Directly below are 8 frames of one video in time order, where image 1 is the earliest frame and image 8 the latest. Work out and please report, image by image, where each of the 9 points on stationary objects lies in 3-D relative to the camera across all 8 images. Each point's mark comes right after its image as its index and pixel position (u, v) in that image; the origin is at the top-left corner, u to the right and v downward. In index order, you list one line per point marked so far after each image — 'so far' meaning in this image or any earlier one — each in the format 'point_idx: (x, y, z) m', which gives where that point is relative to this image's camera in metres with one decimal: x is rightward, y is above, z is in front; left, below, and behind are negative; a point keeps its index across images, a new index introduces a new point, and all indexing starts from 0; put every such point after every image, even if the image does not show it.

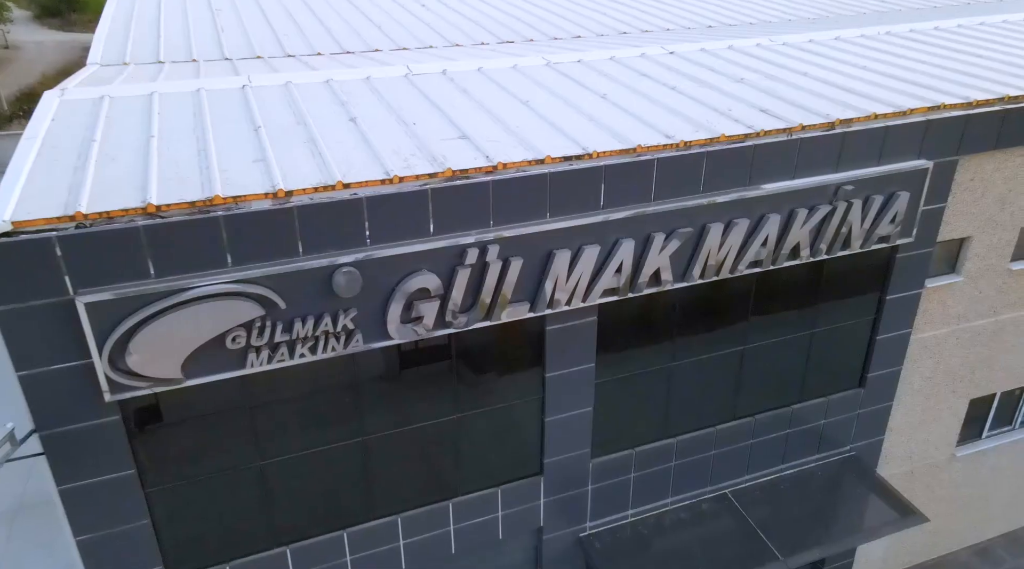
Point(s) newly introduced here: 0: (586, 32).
0: (+1.1, +3.9, +12.2) m
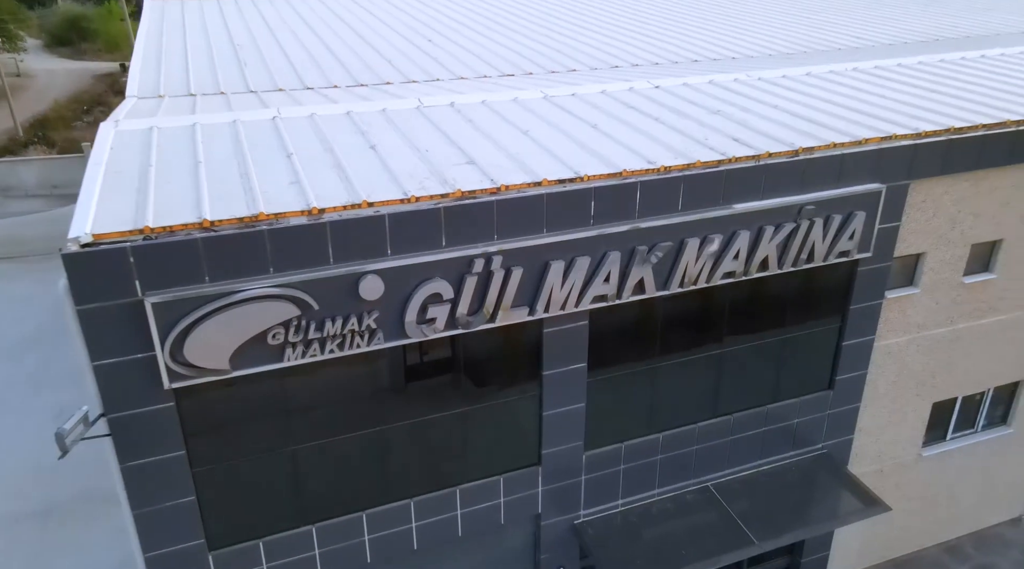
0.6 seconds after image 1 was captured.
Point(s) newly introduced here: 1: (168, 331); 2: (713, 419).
0: (+1.1, +3.7, +13.1) m
1: (-2.5, -0.3, +5.8) m
2: (+2.2, -1.4, +8.5) m
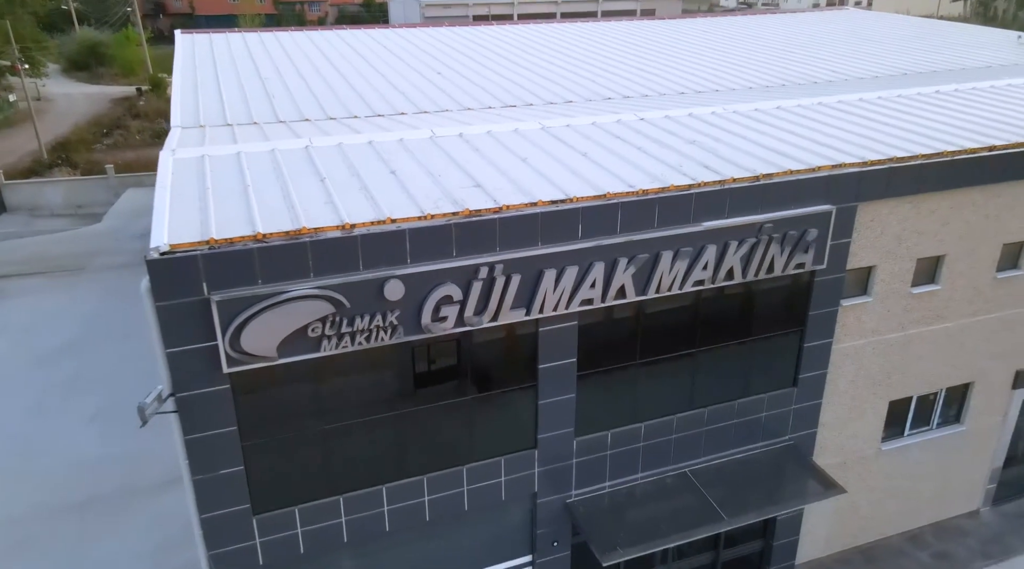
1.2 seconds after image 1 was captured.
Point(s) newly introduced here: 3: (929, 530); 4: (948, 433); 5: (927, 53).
0: (+1.2, +3.4, +14.4) m
1: (-2.5, -0.3, +7.0) m
2: (+2.2, -1.5, +9.6) m
3: (+6.4, -3.7, +11.9) m
4: (+6.3, -2.1, +11.3) m
5: (+9.6, +5.3, +18.2) m
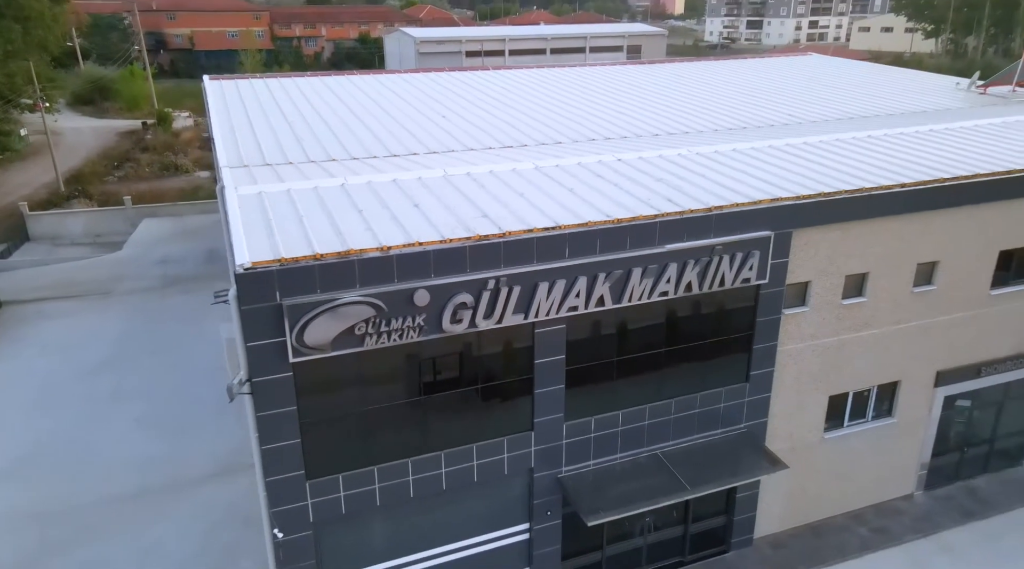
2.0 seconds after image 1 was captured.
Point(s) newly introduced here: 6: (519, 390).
0: (+1.1, +3.1, +16.6) m
1: (-2.5, -0.4, +9.0) m
2: (+2.2, -1.7, +11.6) m
3: (+6.3, -4.0, +13.9) m
4: (+6.3, -2.4, +13.3) m
5: (+9.5, +4.9, +20.5) m
6: (+0.1, -1.4, +10.7) m
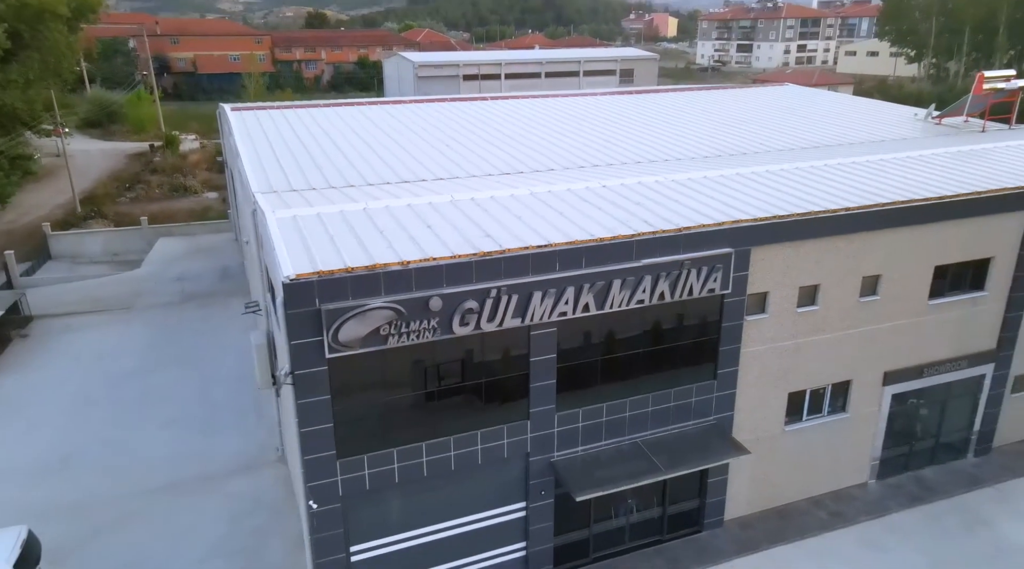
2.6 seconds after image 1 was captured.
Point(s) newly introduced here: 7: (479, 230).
0: (+1.0, +2.8, +18.5) m
1: (-2.5, -0.6, +10.8) m
2: (+2.2, -1.9, +13.4) m
3: (+6.3, -4.2, +15.7) m
4: (+6.2, -2.6, +15.1) m
5: (+9.4, +4.5, +22.5) m
6: (+0.1, -1.6, +12.4) m
7: (-0.5, +0.9, +12.6) m
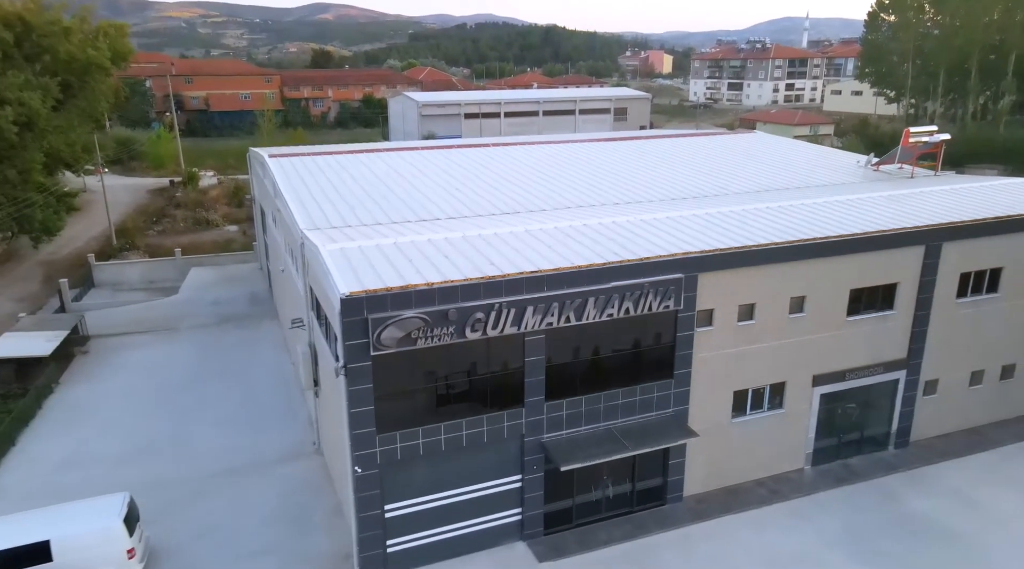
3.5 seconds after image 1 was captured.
0: (+1.0, +2.2, +22.2) m
1: (-2.5, -0.8, +14.3) m
2: (+2.1, -2.3, +16.9) m
3: (+6.3, -4.7, +19.1) m
4: (+6.2, -3.0, +18.6) m
5: (+9.3, +3.7, +26.2) m
6: (0.0, -1.9, +16.0) m
7: (-0.6, +0.5, +16.2) m
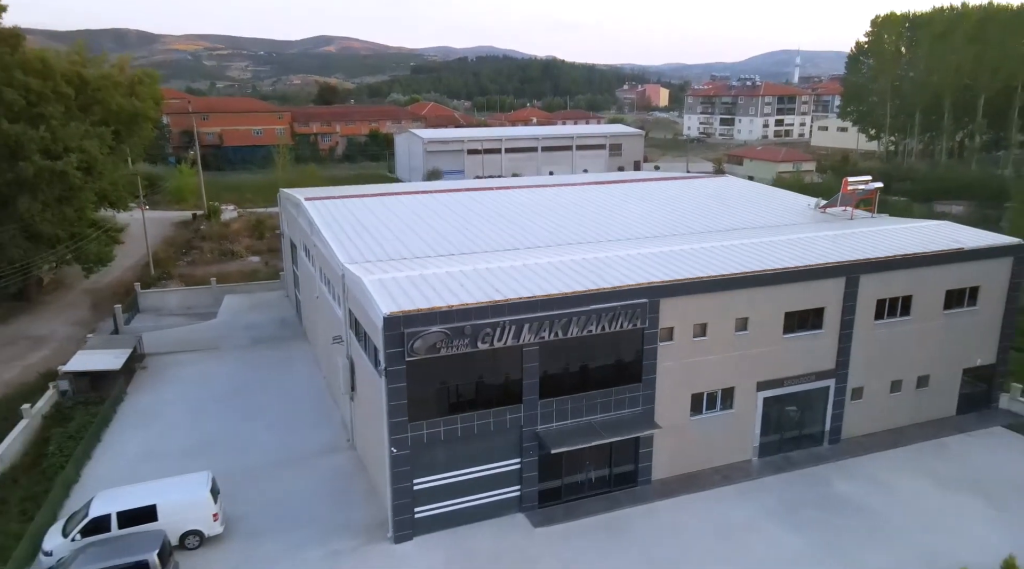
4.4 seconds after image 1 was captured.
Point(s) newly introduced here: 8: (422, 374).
0: (+1.0, +1.4, +26.7) m
1: (-2.5, -1.4, +18.8) m
2: (+2.2, -2.9, +21.3) m
3: (+6.3, -5.4, +23.3) m
4: (+6.2, -3.7, +22.9) m
5: (+9.4, +2.7, +30.8) m
6: (+0.1, -2.5, +20.3) m
7: (-0.5, -0.1, +20.6) m
8: (-2.2, -2.3, +19.3) m
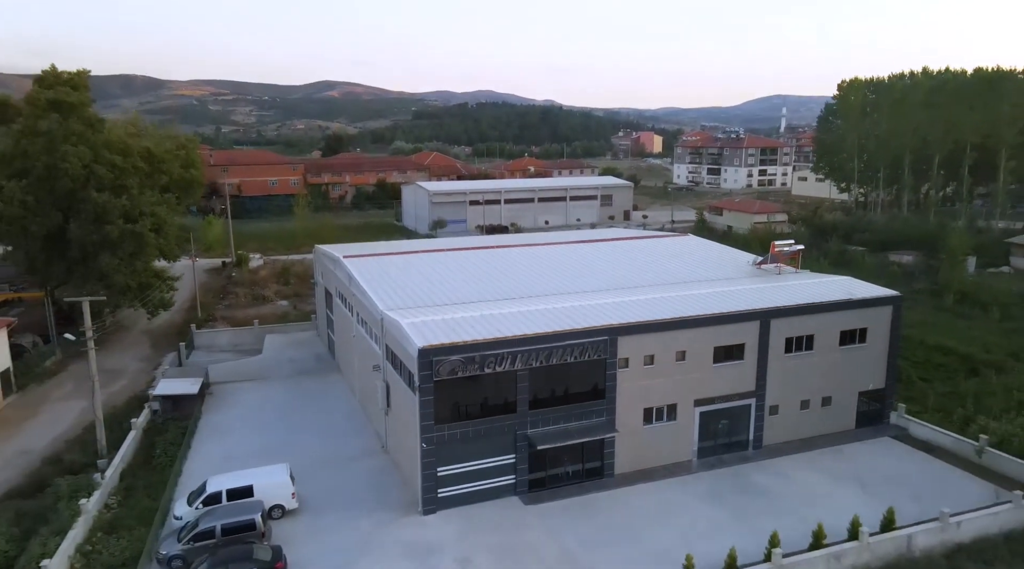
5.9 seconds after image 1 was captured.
0: (+0.9, -0.5, +34.4) m
1: (-2.6, -2.8, +26.3) m
2: (+2.1, -4.4, +28.7) m
3: (+6.2, -7.1, +30.7) m
4: (+6.1, -5.3, +30.4) m
5: (+9.3, +0.7, +38.6) m
6: (0.0, -4.0, +27.8) m
7: (-0.6, -1.6, +28.3) m
8: (-2.3, -3.7, +26.8) m
